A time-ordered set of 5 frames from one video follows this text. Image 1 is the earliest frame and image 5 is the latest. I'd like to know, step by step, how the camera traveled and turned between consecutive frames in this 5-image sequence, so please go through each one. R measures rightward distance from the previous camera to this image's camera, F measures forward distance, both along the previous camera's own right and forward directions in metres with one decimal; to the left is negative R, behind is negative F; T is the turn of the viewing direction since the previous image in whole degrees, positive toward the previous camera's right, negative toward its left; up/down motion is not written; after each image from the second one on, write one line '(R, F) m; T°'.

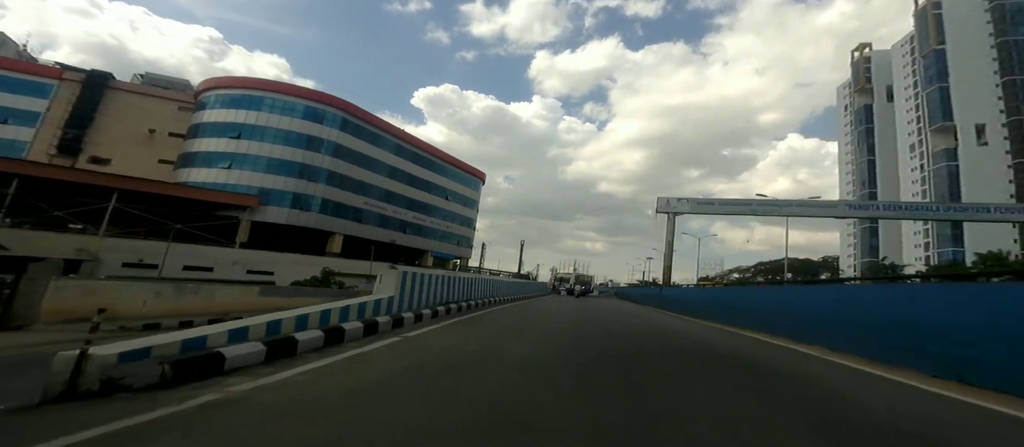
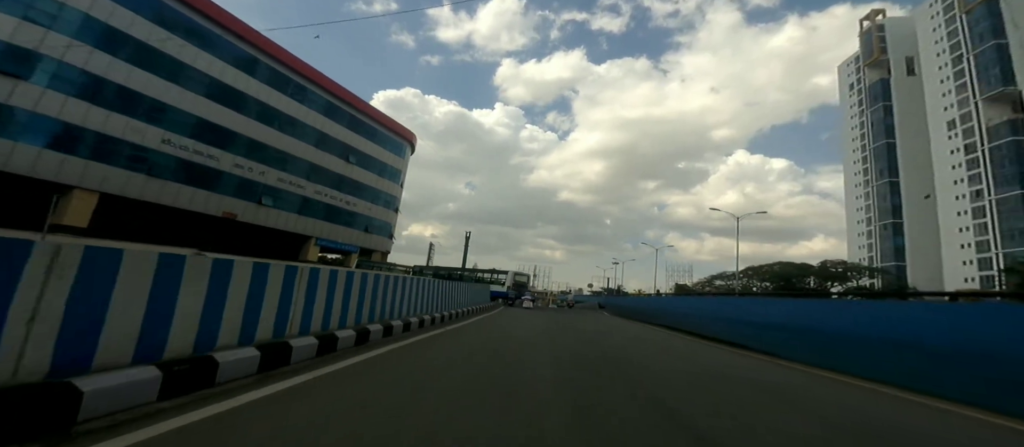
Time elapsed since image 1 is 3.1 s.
(+0.4, +3.5) m; +5°
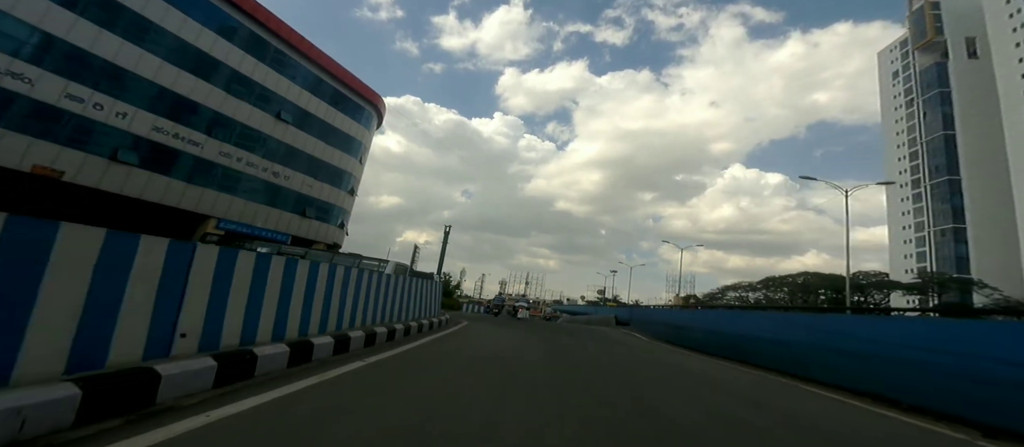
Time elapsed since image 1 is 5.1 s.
(+0.1, +2.0) m; +1°
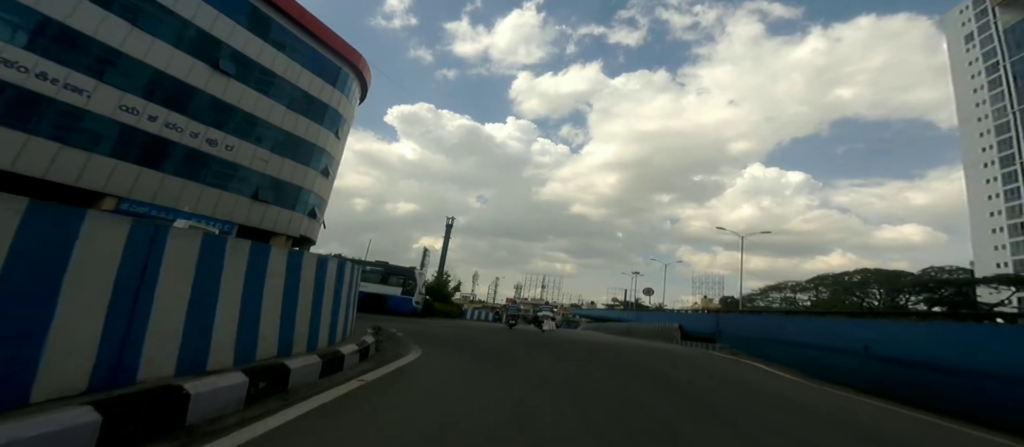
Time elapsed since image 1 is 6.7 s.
(0.0, +1.5) m; -2°
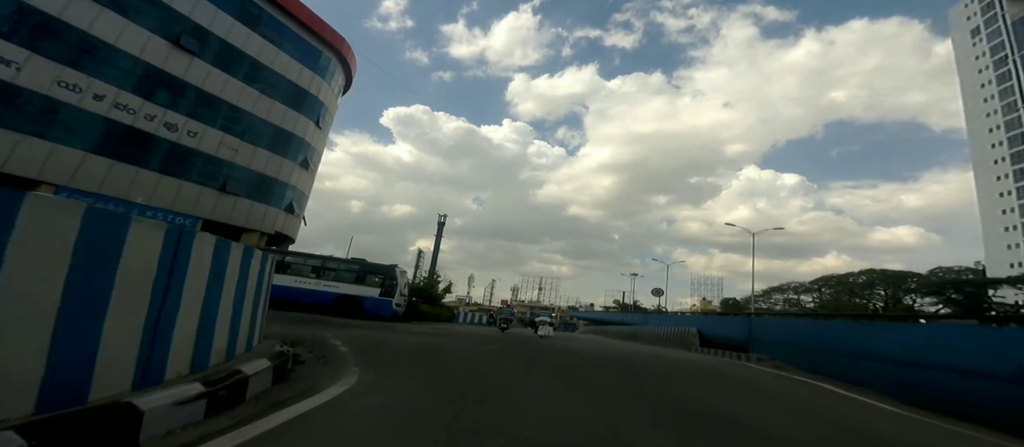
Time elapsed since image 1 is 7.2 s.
(0.0, +0.4) m; 0°
